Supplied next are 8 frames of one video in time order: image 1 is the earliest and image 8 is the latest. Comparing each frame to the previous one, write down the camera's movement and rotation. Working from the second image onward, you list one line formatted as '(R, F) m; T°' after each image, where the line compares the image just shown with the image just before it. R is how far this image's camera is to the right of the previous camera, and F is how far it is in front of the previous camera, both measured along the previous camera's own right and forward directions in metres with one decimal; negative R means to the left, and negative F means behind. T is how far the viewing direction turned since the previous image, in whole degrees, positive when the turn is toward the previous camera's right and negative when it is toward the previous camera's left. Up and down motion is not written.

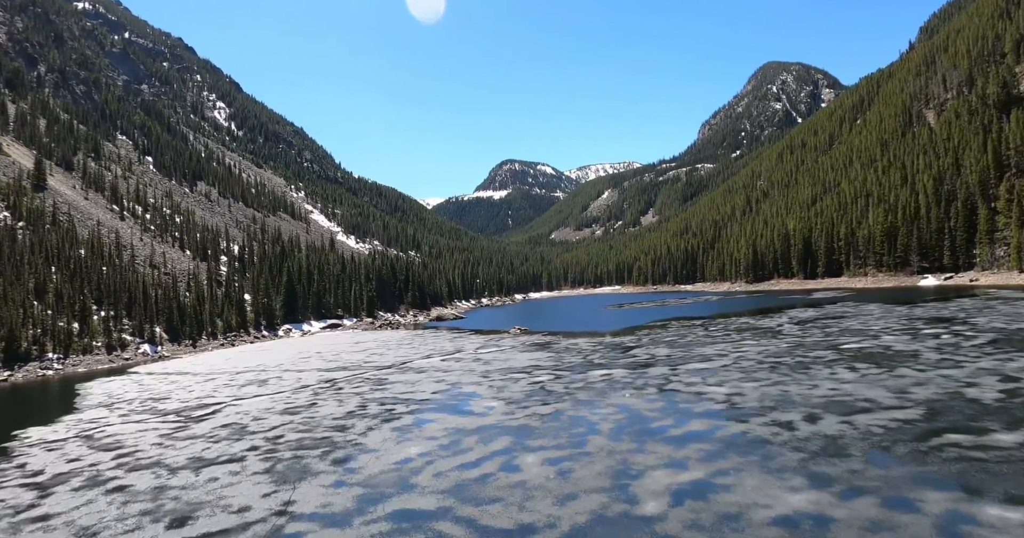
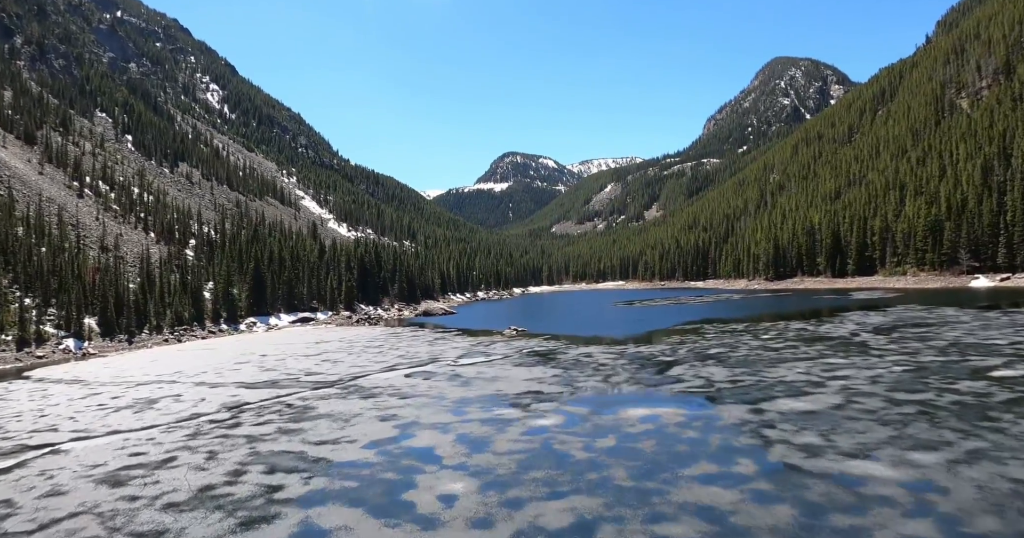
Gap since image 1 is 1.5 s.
(+0.3, +11.4) m; 0°
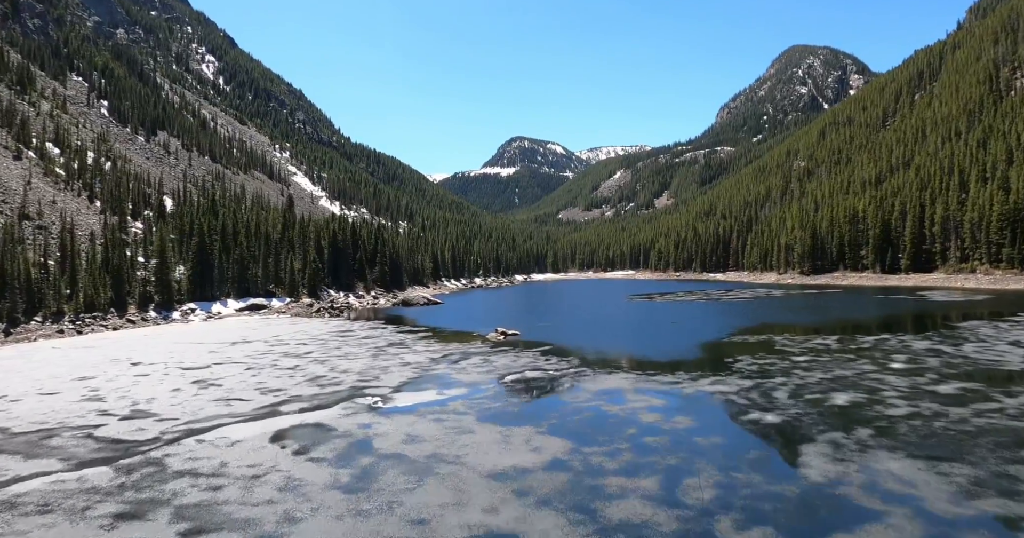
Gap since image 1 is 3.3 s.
(+1.0, +14.3) m; 0°
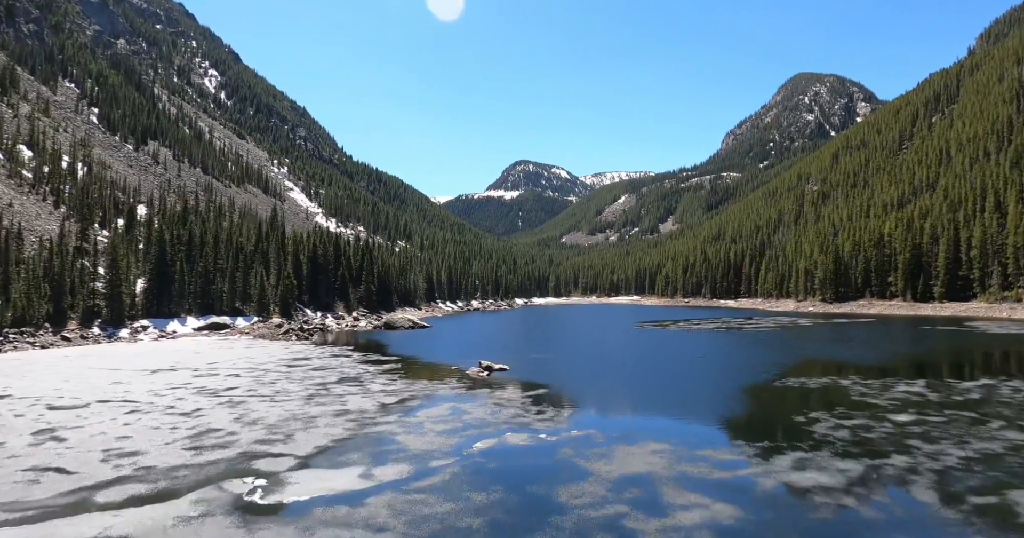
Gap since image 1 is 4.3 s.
(+0.7, +7.5) m; 0°
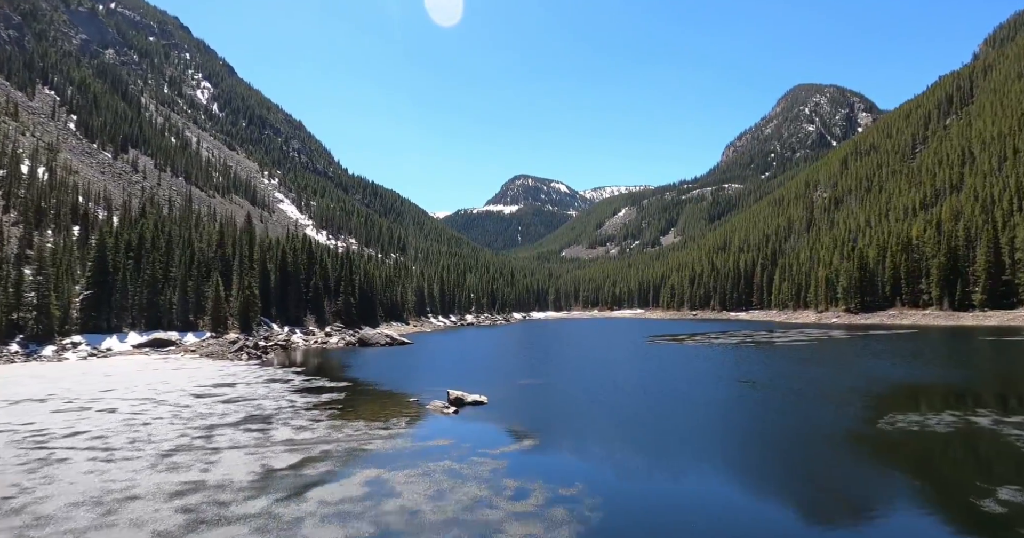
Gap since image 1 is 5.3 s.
(+0.7, +7.9) m; 0°
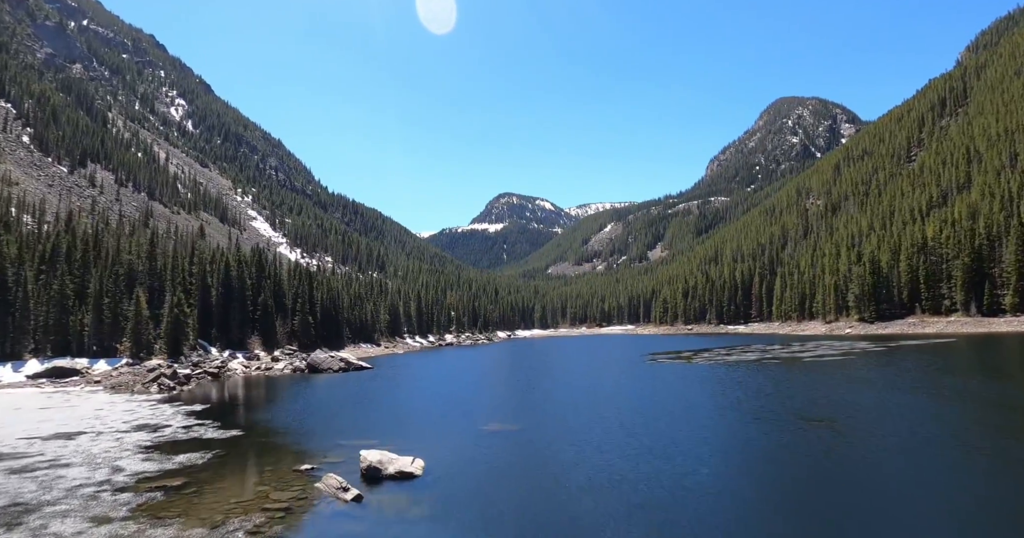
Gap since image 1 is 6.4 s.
(+0.7, +7.8) m; +1°
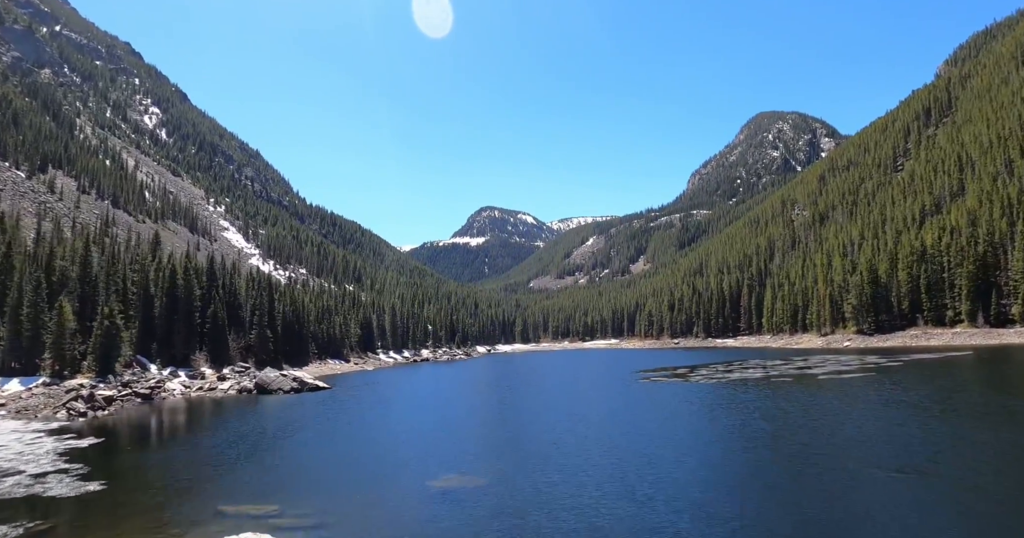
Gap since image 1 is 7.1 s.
(+0.3, +4.7) m; +2°
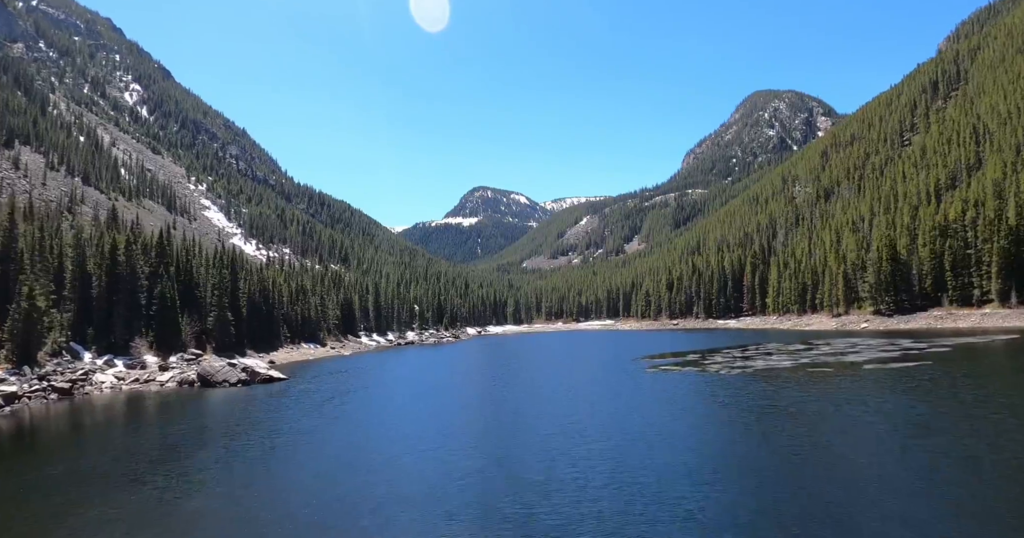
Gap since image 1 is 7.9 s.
(+0.4, +5.6) m; +1°
